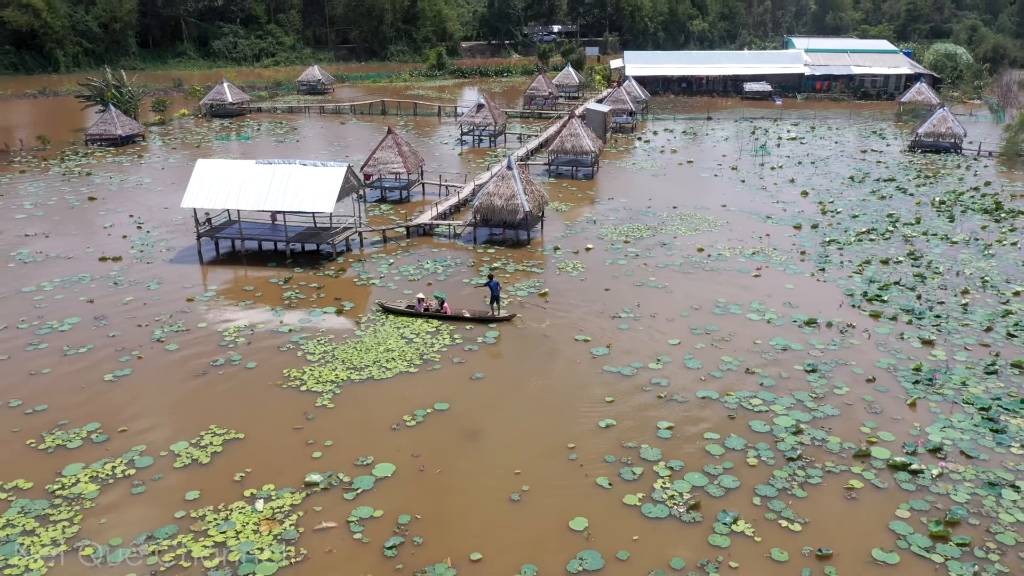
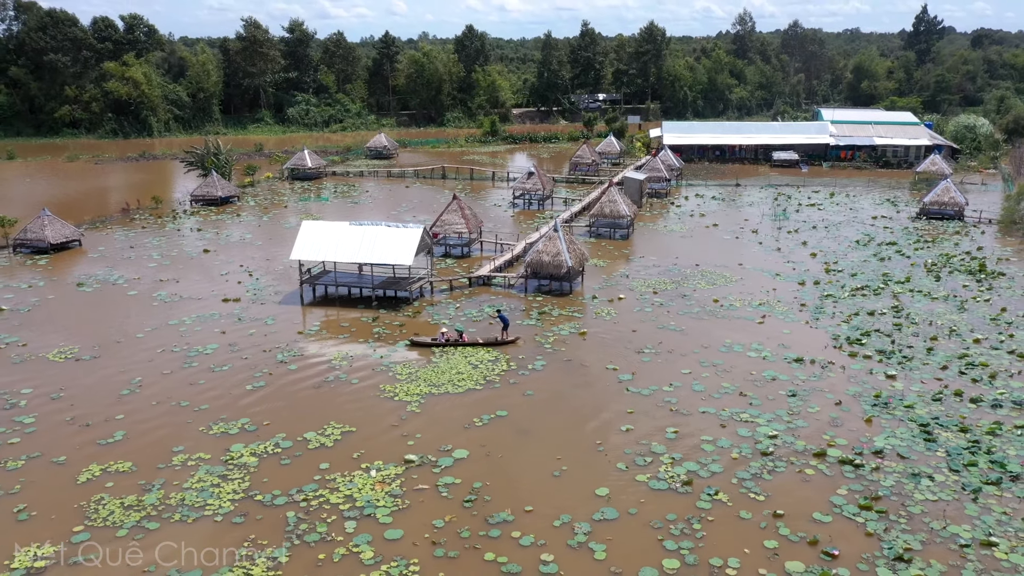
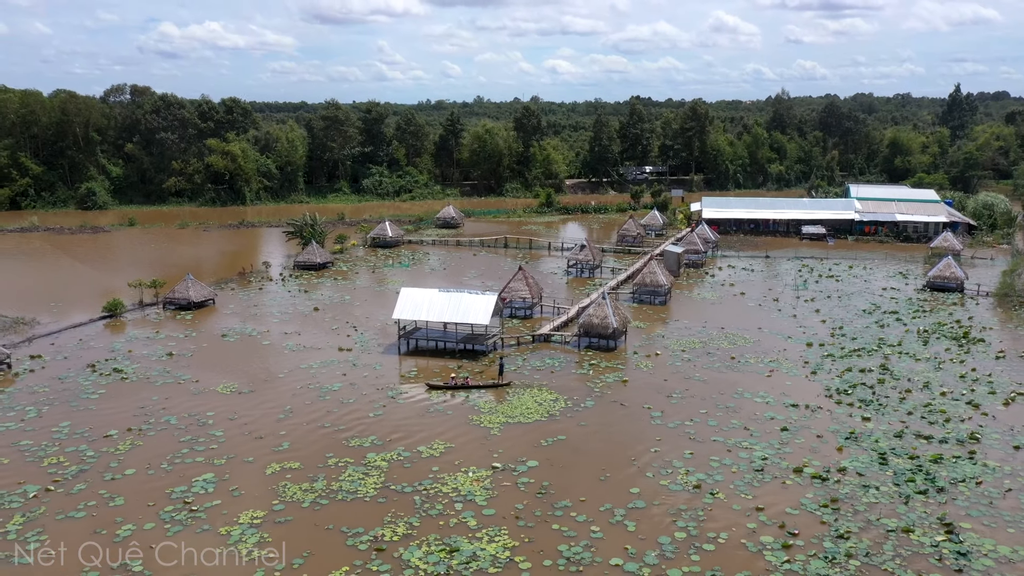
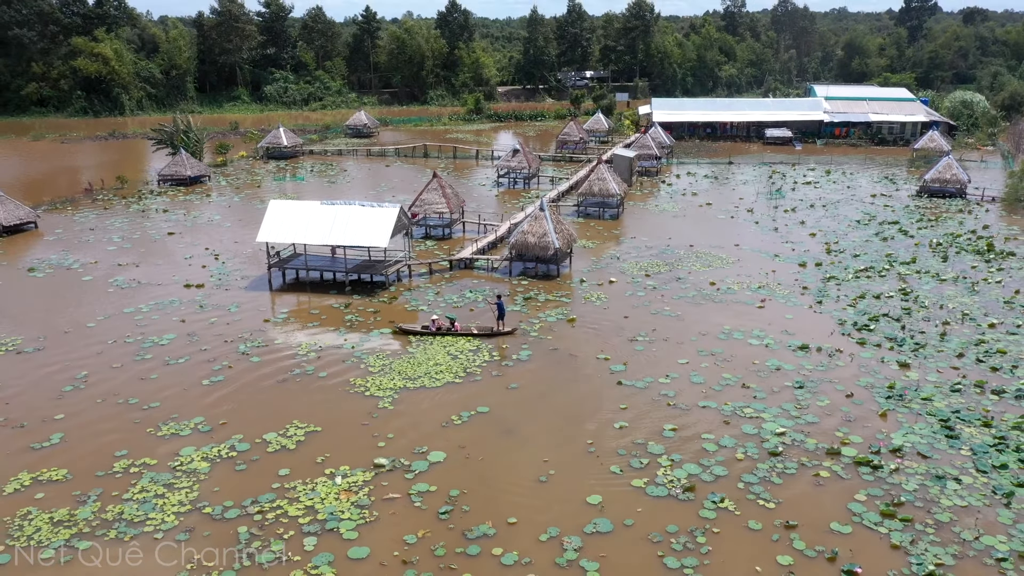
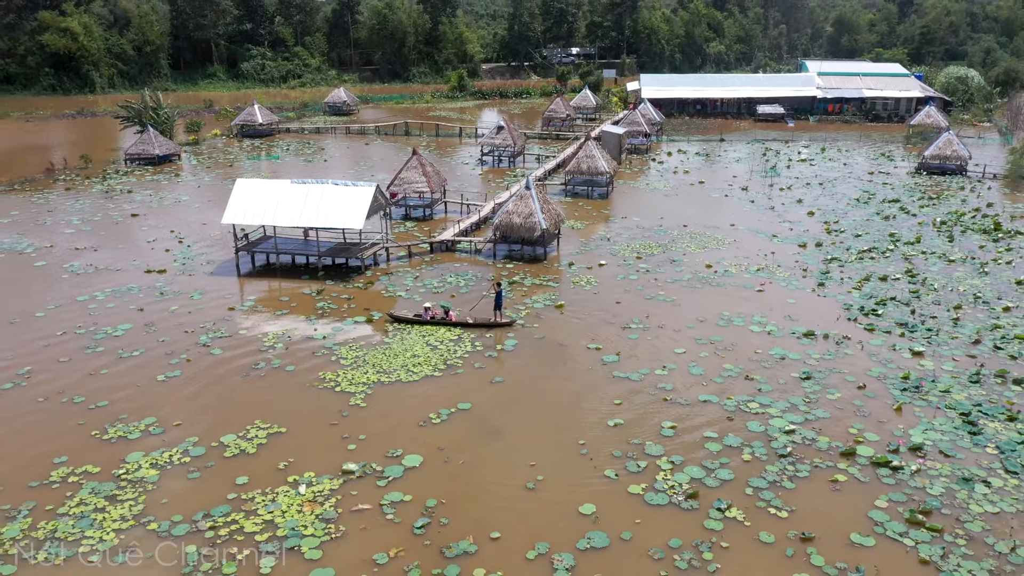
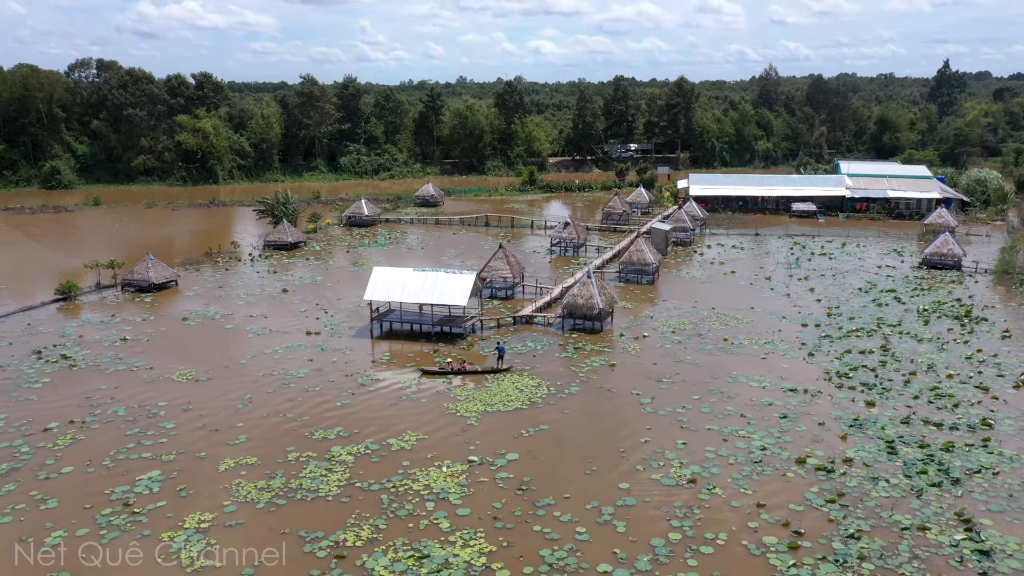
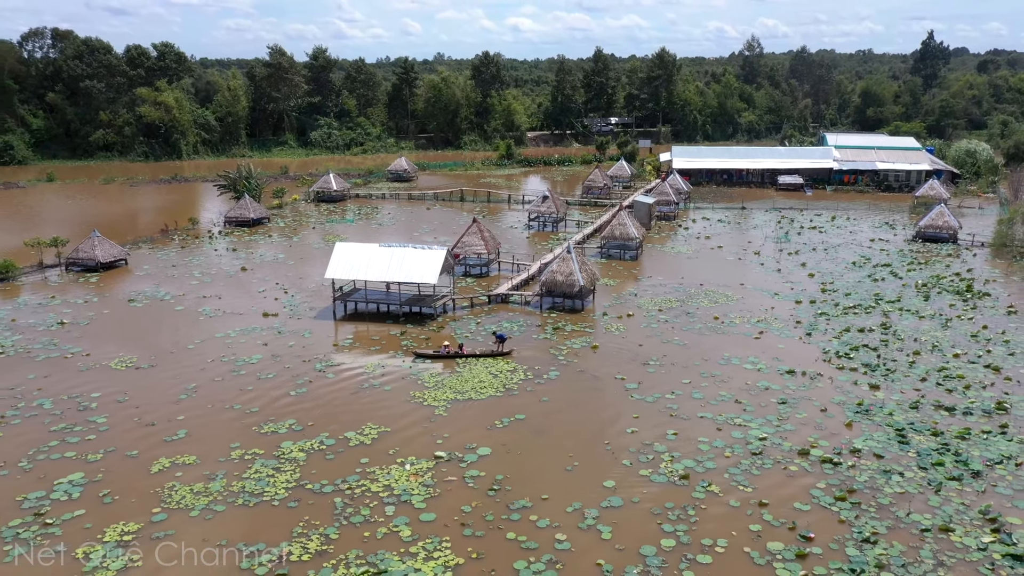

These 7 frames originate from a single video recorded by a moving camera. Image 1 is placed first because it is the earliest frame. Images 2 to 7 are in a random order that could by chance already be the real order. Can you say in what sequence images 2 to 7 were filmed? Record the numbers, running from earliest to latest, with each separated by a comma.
5, 4, 2, 7, 6, 3
